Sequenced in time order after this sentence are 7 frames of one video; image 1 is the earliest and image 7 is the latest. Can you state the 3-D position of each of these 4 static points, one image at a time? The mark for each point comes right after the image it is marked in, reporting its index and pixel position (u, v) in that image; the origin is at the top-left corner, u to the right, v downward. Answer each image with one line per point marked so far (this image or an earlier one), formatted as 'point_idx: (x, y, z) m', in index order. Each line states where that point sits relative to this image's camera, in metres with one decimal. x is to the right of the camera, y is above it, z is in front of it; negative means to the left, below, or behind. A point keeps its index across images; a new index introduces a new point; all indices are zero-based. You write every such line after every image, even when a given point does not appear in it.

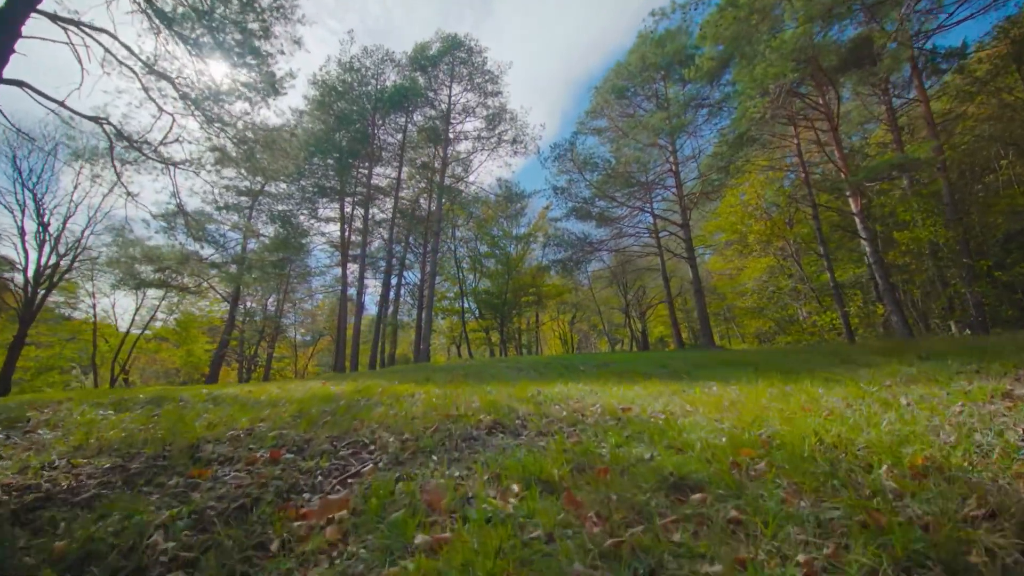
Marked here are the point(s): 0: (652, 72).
0: (+4.5, +7.0, +14.2) m
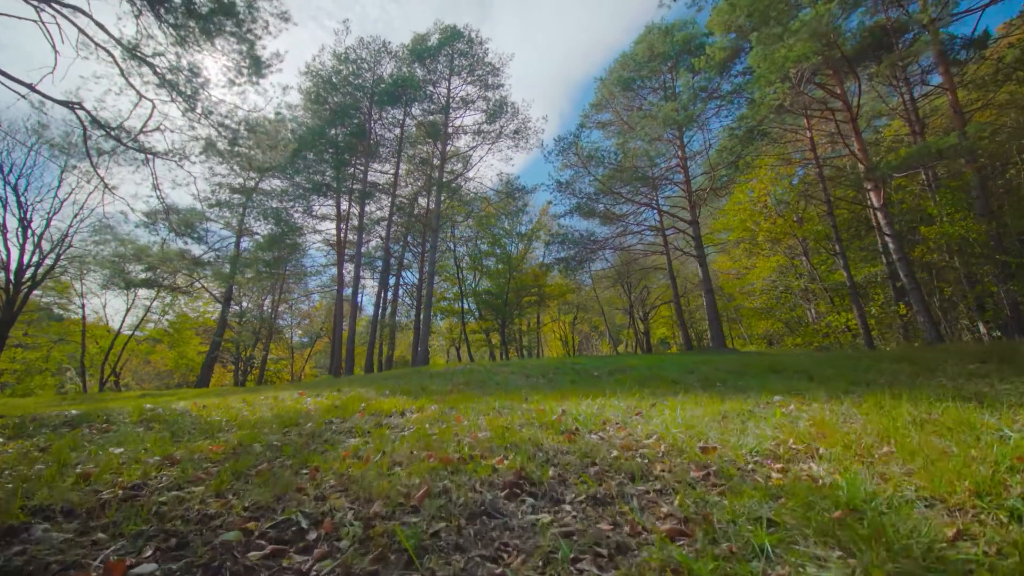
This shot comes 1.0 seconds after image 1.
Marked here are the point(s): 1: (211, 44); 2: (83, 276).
0: (+4.6, +7.1, +13.6) m
1: (-4.9, +4.0, +7.2) m
2: (-19.0, +0.6, +19.3) m
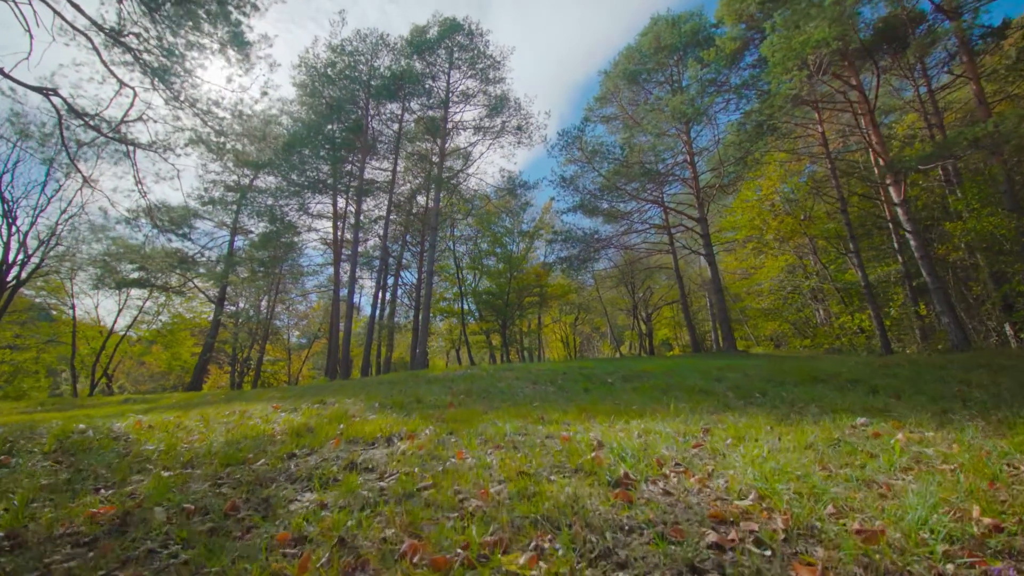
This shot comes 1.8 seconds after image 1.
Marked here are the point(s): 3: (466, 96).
0: (+4.7, +7.1, +13.2) m
1: (-4.9, +4.0, +6.7) m
2: (-18.9, +0.6, +18.8) m
3: (-1.6, +6.9, +15.5) m
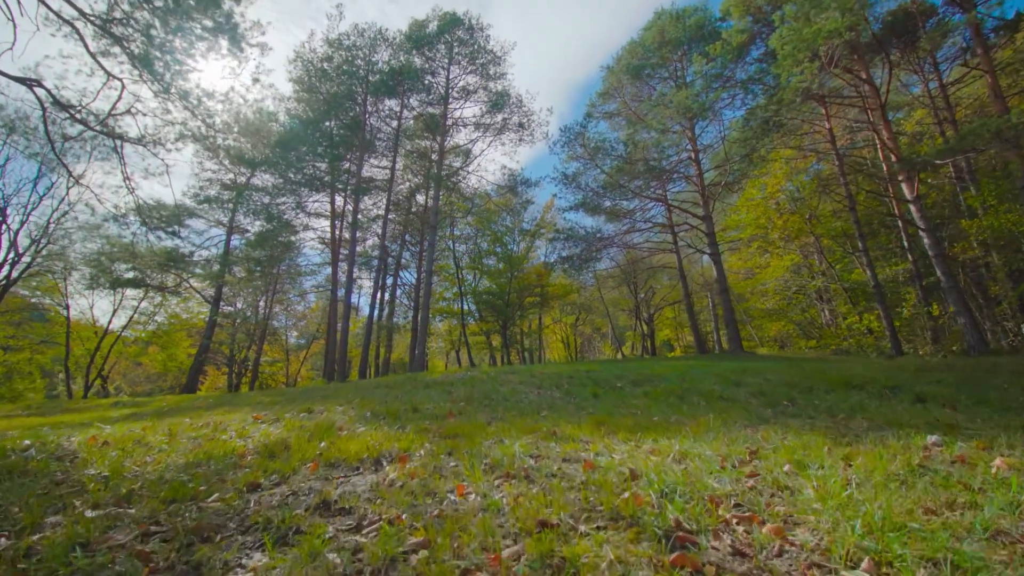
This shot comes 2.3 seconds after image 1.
0: (+4.7, +7.1, +12.9) m
1: (-4.8, +4.0, +6.4) m
2: (-18.9, +0.6, +18.5) m
3: (-1.6, +6.9, +15.2) m
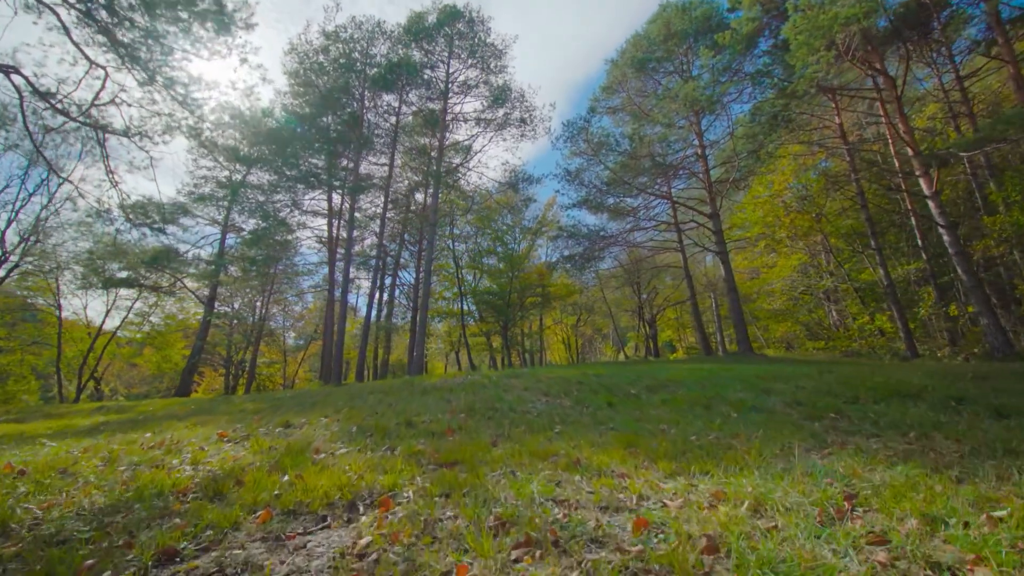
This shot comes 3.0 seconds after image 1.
0: (+4.7, +7.1, +12.5) m
1: (-4.8, +4.1, +6.0) m
2: (-18.9, +0.6, +18.1) m
3: (-1.6, +6.9, +14.9) m
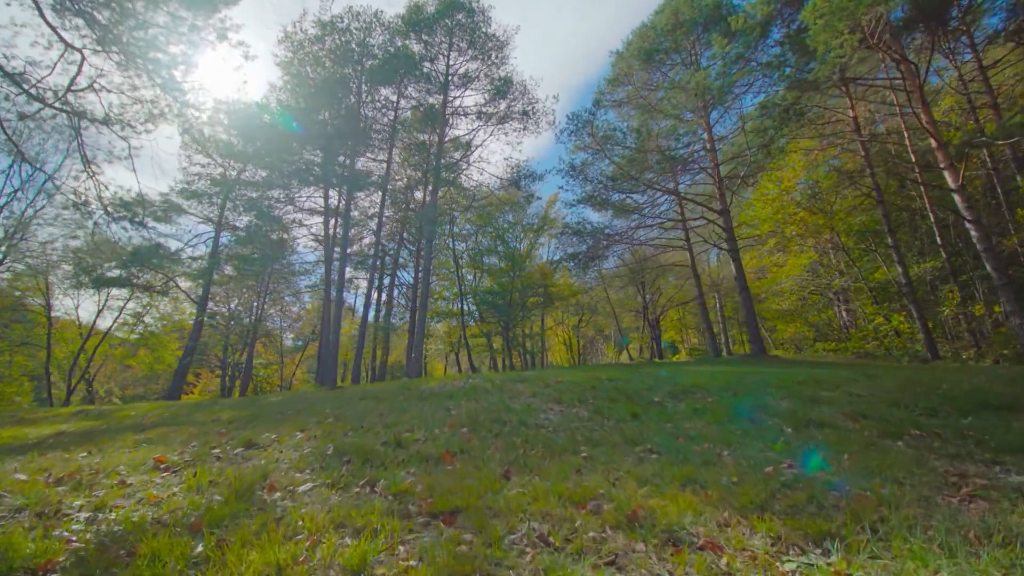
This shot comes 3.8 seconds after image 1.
0: (+4.8, +7.1, +12.1) m
1: (-4.7, +4.1, +5.5) m
2: (-18.8, +0.6, +17.6) m
3: (-1.5, +6.9, +14.4) m
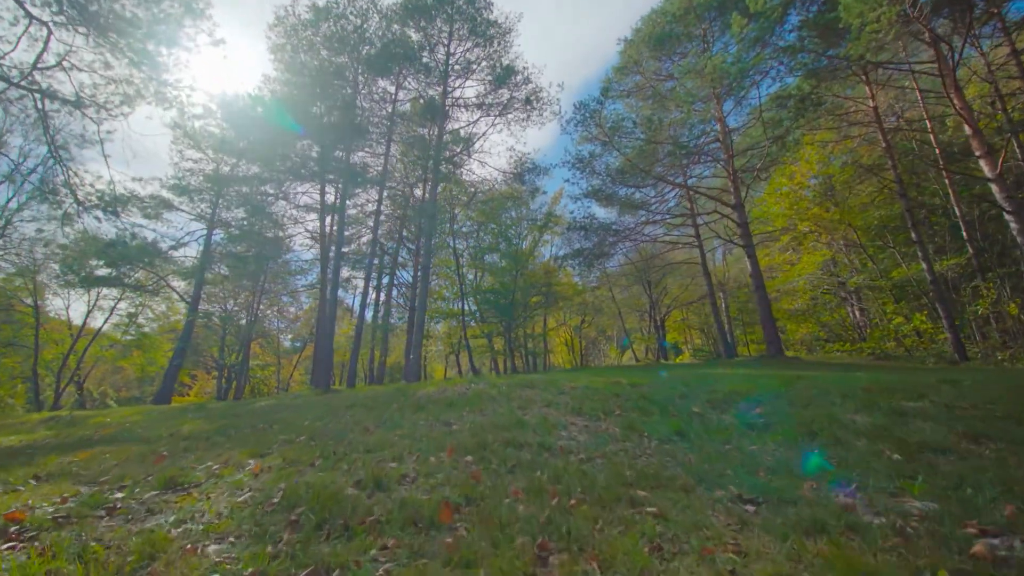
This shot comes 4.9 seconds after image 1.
0: (+4.9, +7.2, +11.5) m
1: (-4.6, +4.2, +5.0) m
2: (-18.7, +0.6, +17.0) m
3: (-1.4, +6.9, +13.8) m
